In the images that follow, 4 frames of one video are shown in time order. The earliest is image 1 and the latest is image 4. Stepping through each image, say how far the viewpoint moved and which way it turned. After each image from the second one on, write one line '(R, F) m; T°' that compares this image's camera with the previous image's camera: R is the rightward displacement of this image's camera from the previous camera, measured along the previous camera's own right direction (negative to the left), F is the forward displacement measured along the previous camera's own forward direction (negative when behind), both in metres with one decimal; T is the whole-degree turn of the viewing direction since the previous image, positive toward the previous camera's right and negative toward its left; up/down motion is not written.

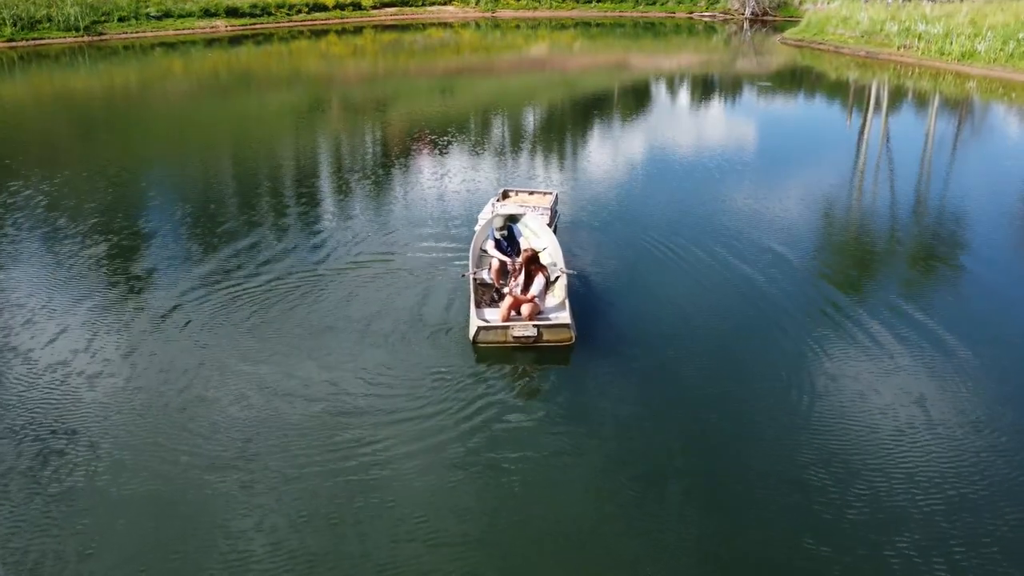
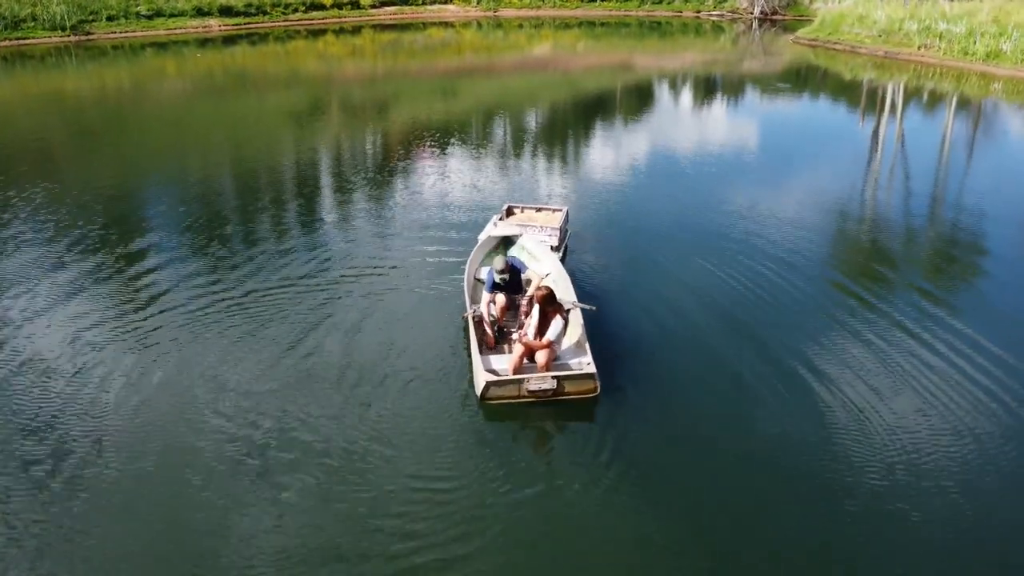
(-0.1, +0.9) m; 0°
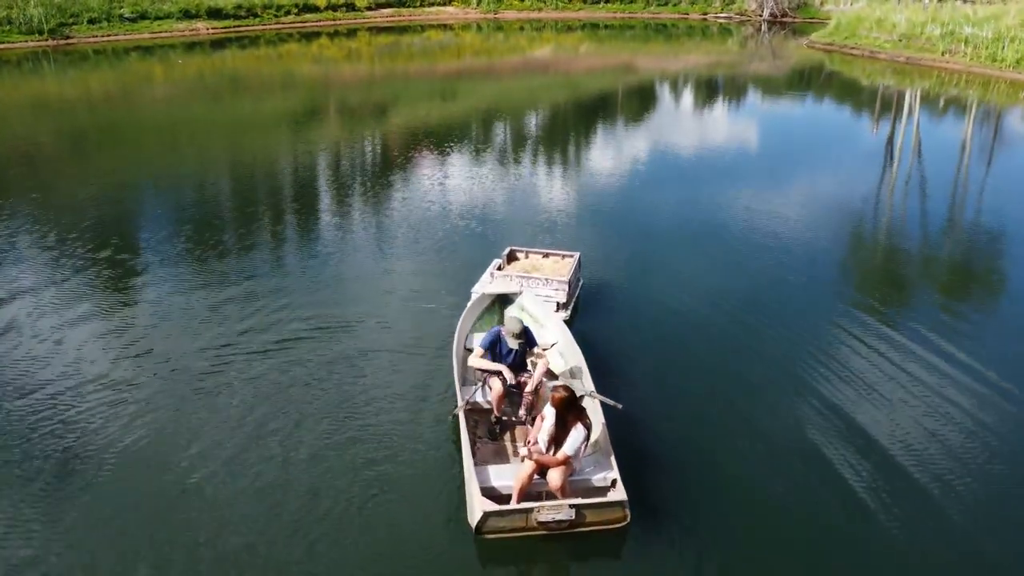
(0.0, +1.1) m; 0°
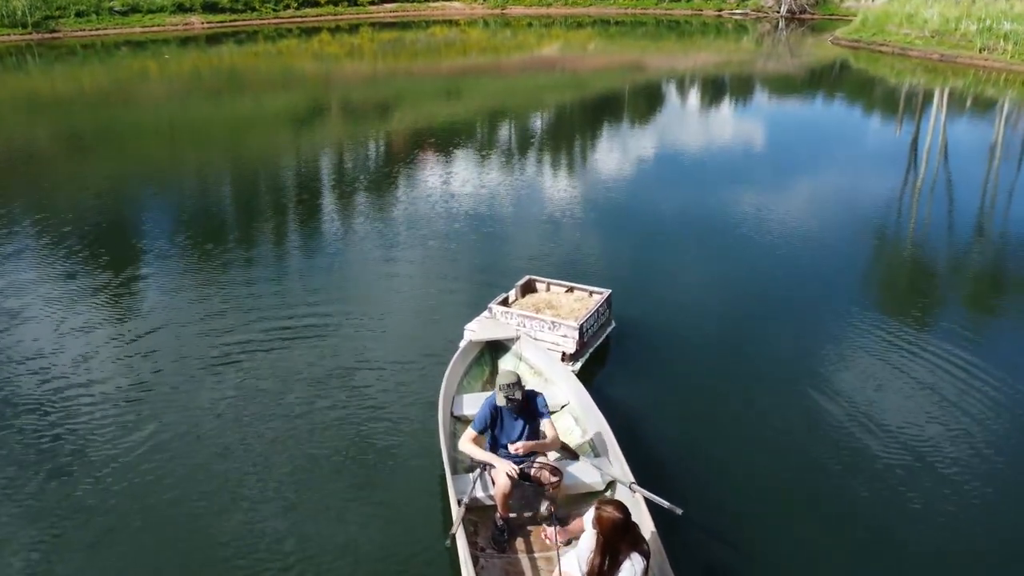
(-0.1, +1.1) m; 0°
